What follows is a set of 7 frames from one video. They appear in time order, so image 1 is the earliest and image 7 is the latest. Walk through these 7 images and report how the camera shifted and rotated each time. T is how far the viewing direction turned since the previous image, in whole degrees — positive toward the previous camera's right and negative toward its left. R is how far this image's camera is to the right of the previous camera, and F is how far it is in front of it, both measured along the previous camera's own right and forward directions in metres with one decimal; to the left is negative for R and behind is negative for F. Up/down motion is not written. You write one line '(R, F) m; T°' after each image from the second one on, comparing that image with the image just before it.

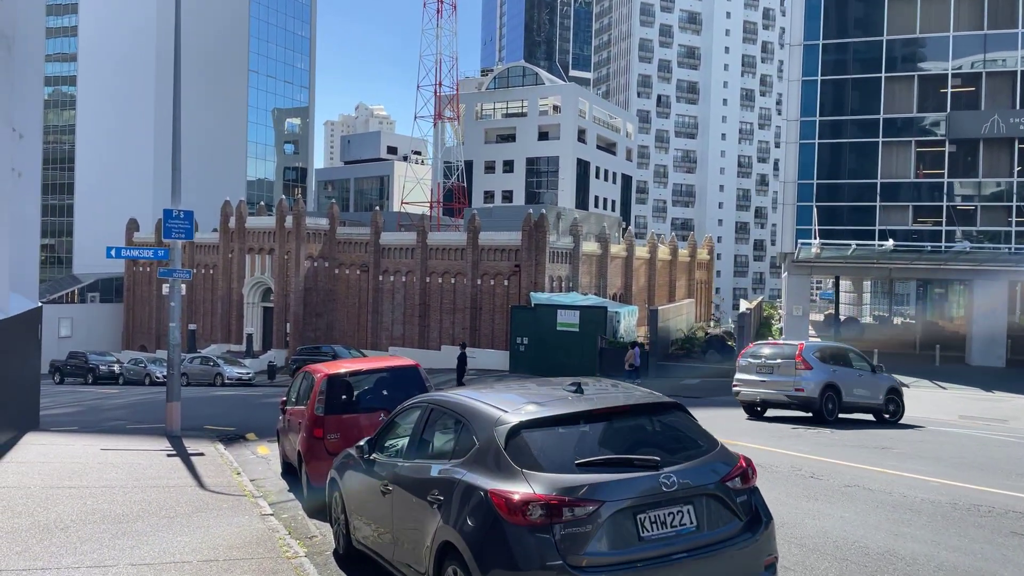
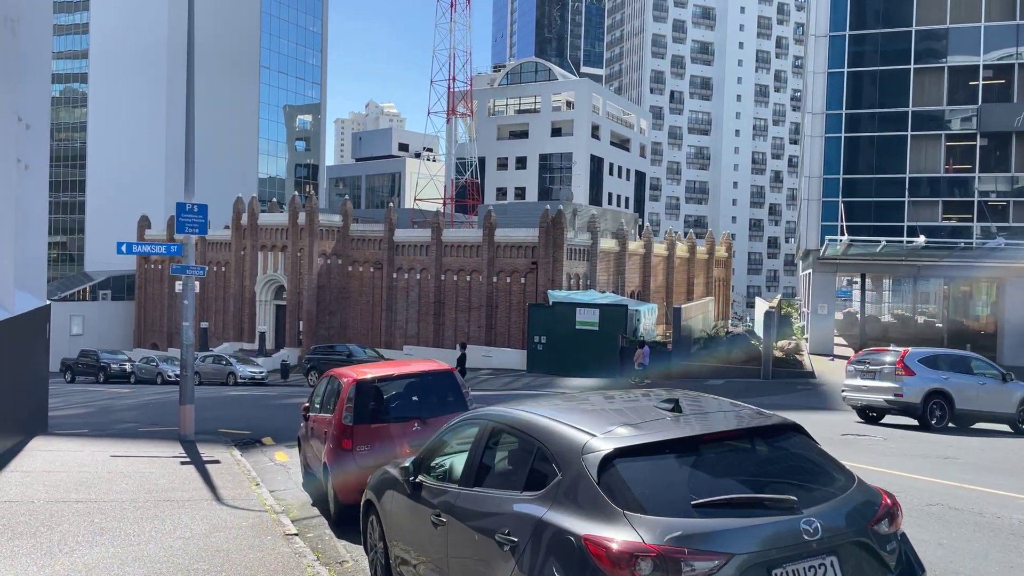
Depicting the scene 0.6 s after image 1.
(-0.4, +0.7) m; -1°
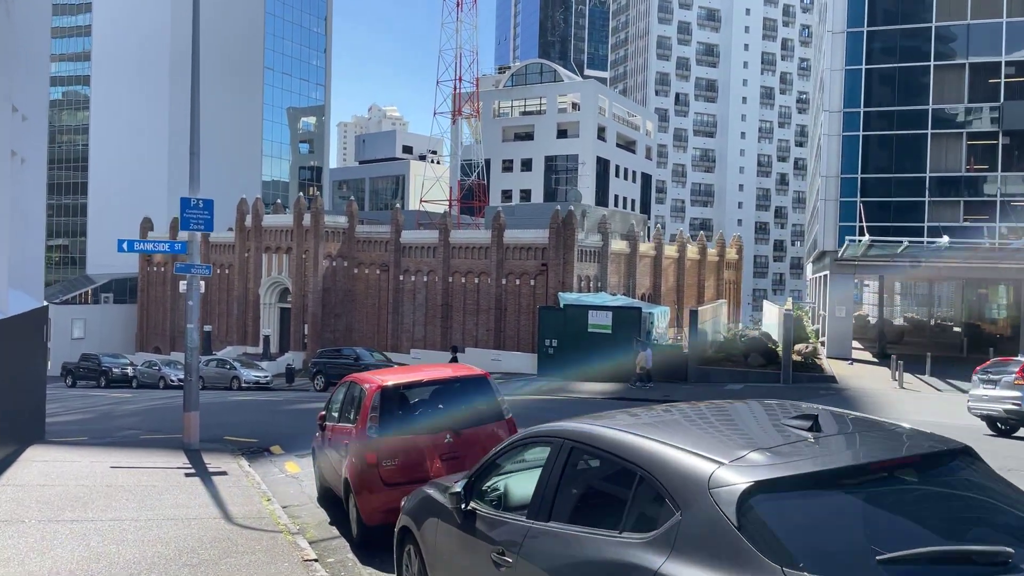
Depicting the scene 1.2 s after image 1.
(-0.4, +0.8) m; 0°
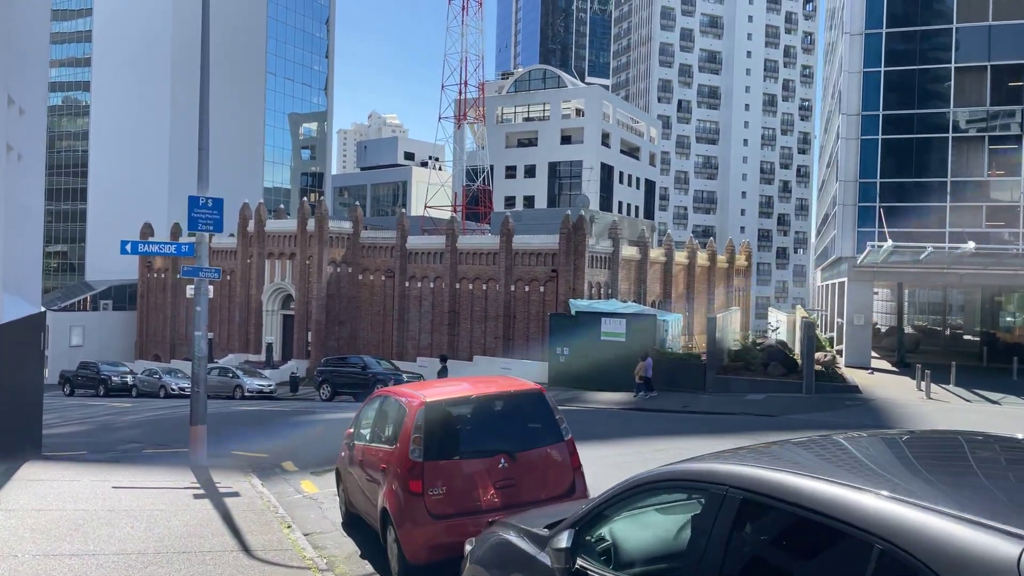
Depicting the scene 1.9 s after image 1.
(-0.5, +0.8) m; 0°
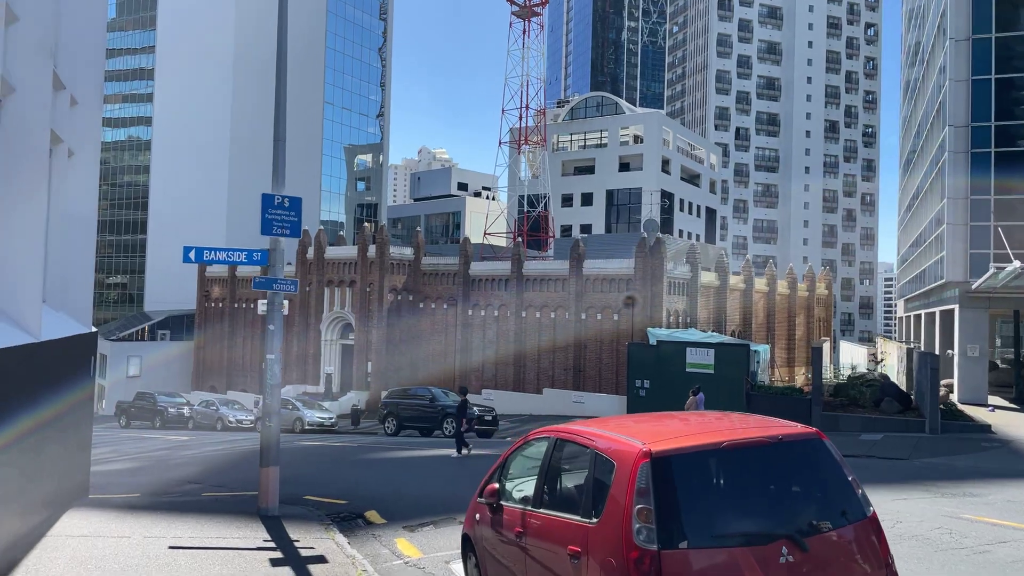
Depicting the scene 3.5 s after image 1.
(-1.1, +2.1) m; -3°
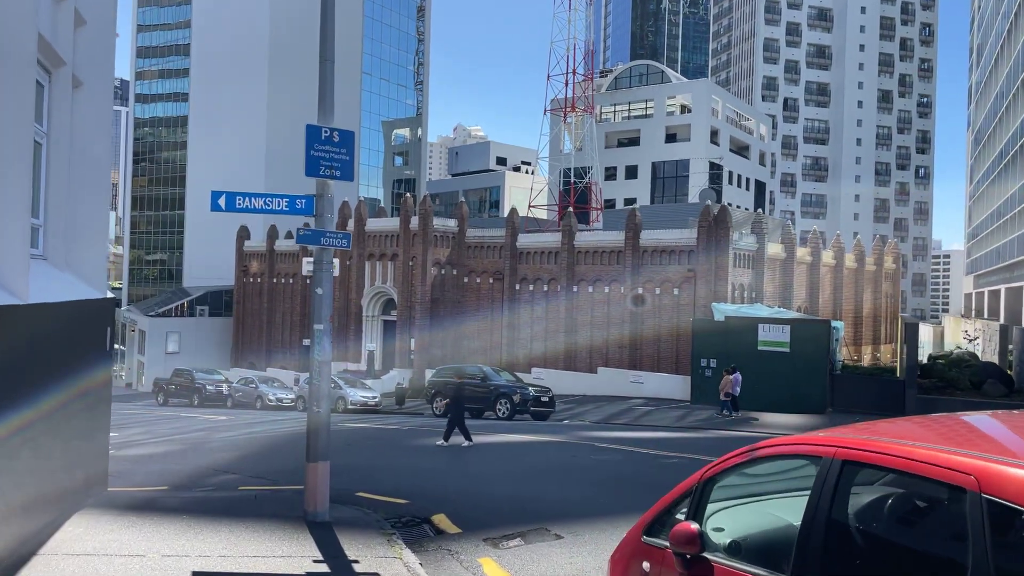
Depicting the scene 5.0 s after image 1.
(-0.8, +2.0) m; -3°
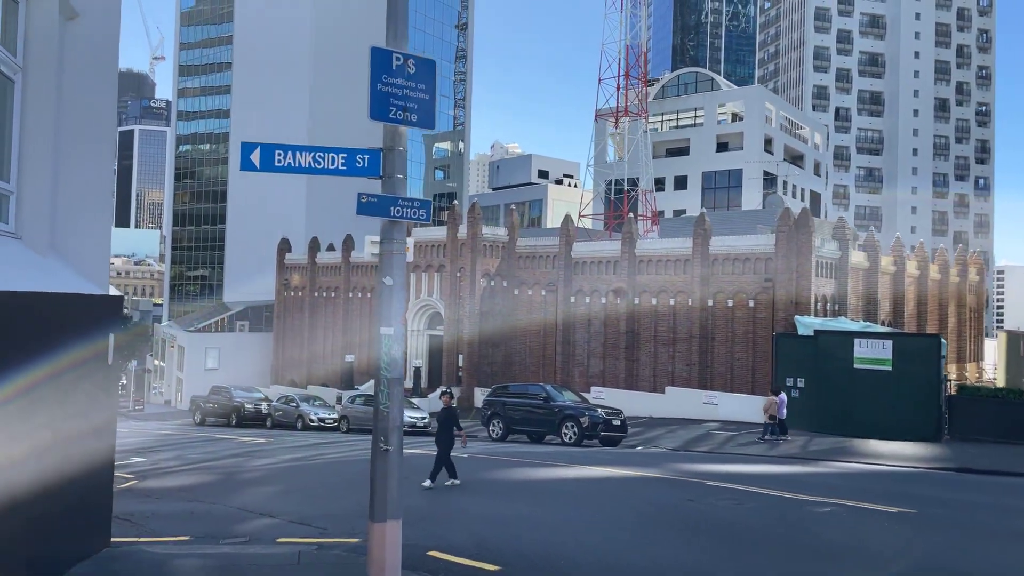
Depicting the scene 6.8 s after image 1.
(-0.8, +2.4) m; -3°
